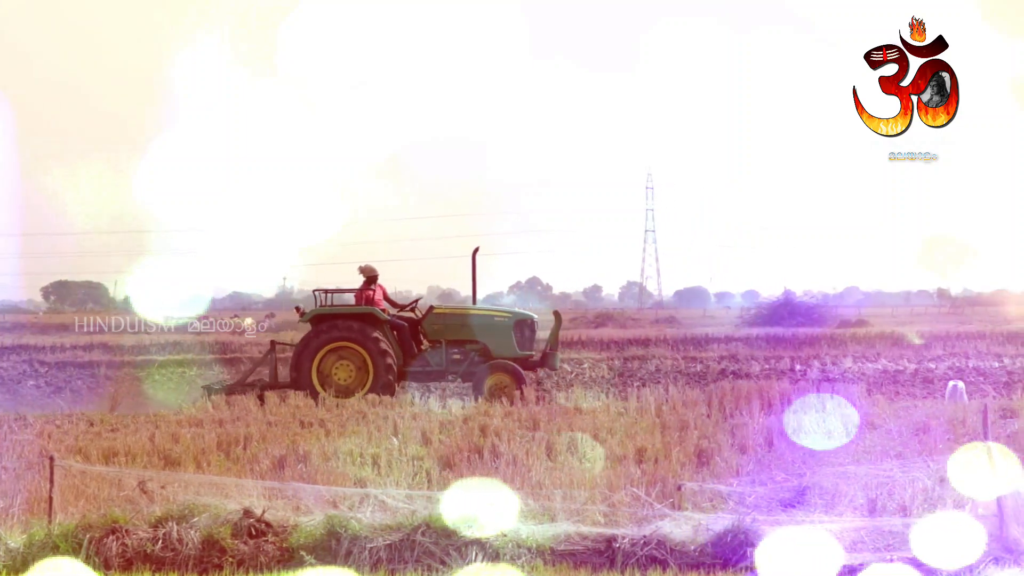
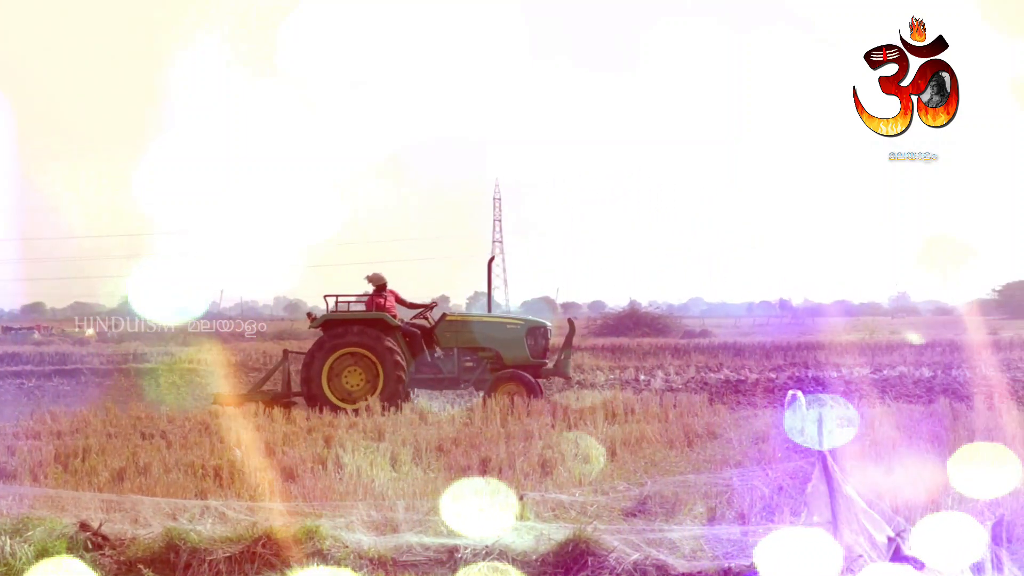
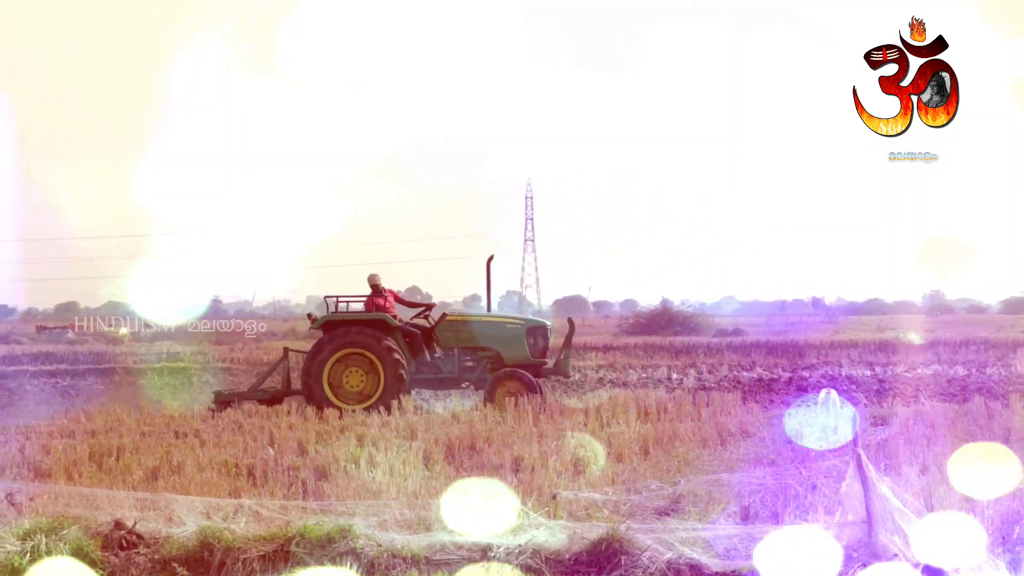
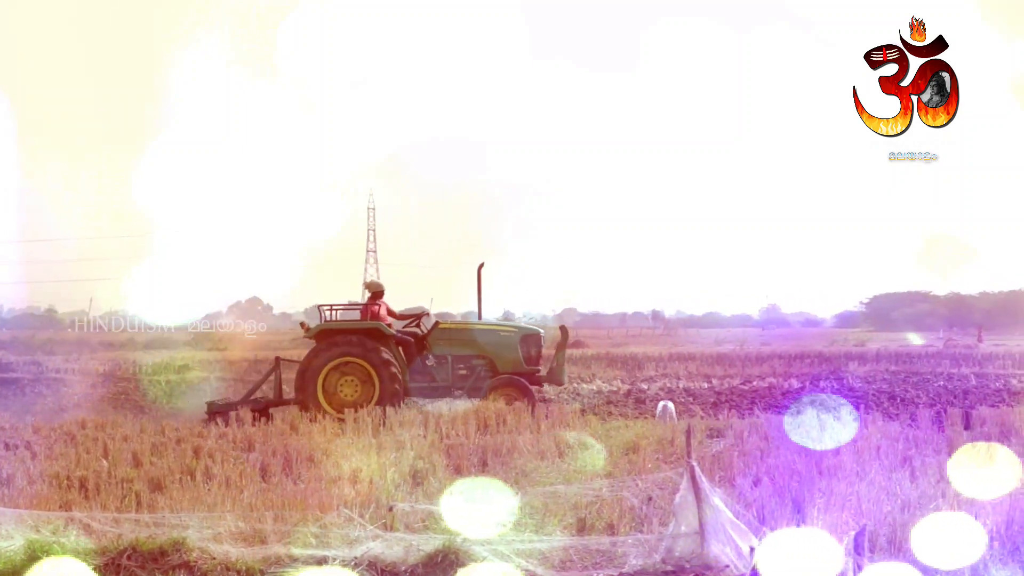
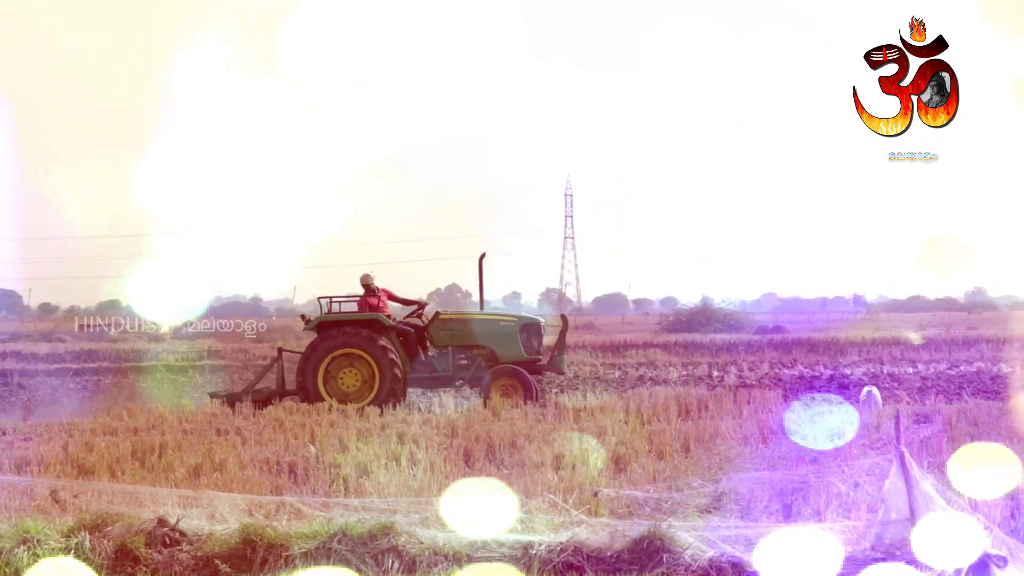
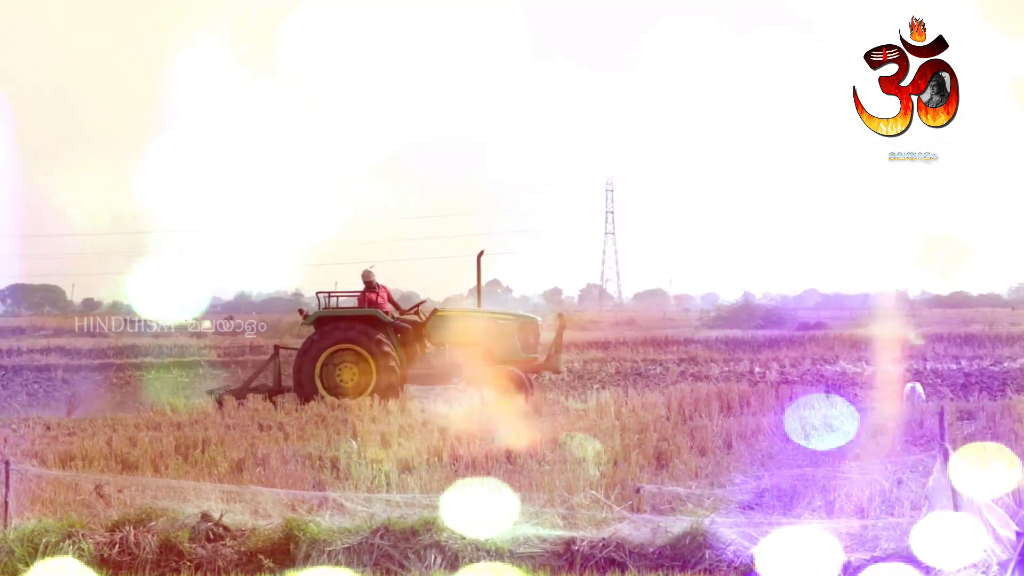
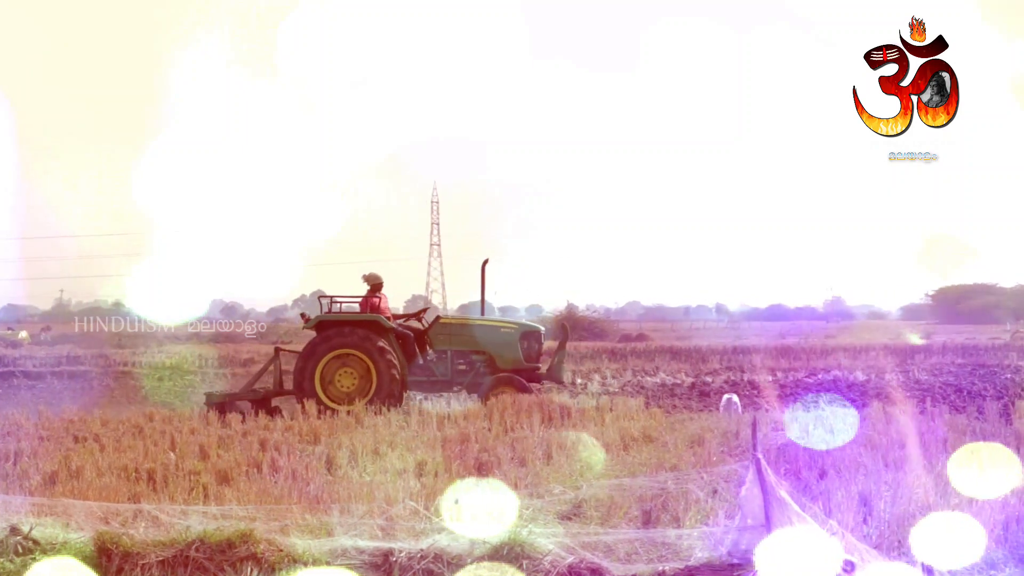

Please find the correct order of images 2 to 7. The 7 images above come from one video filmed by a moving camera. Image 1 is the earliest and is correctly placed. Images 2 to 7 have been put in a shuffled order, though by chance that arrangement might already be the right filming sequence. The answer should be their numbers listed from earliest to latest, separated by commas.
6, 5, 3, 2, 7, 4
